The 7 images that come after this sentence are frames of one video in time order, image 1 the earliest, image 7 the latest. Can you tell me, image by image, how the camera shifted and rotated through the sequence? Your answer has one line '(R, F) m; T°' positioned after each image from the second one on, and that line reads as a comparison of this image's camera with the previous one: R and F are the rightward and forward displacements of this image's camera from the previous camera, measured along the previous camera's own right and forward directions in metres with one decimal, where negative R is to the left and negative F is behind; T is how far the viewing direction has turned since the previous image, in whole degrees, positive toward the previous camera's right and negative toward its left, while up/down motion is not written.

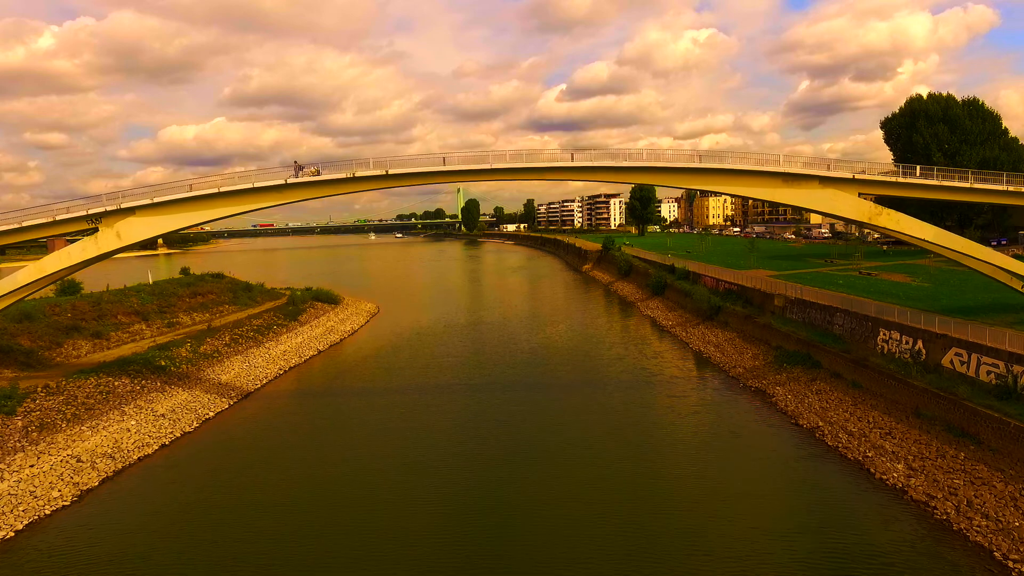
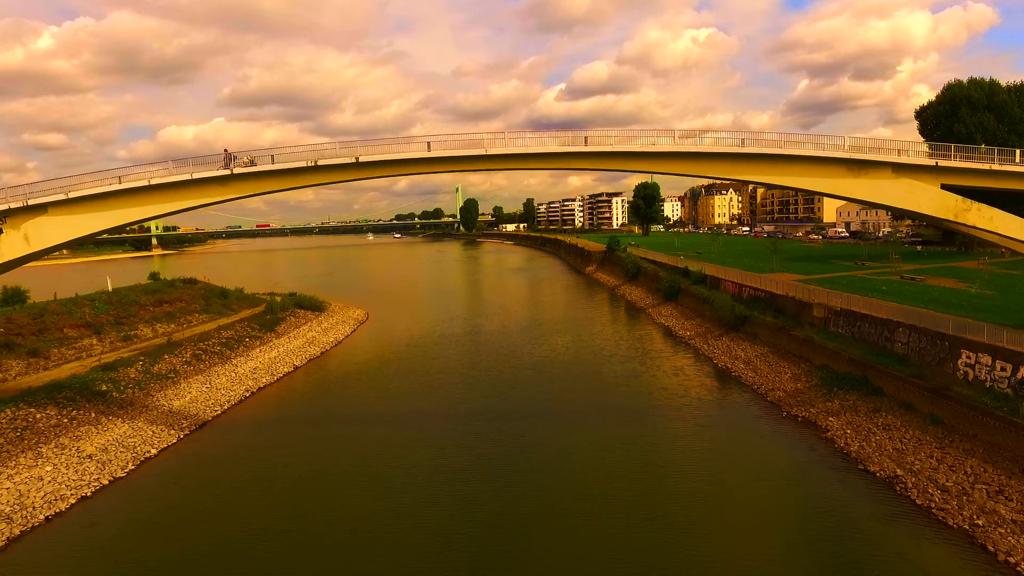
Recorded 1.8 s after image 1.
(0.0, +2.4) m; 0°
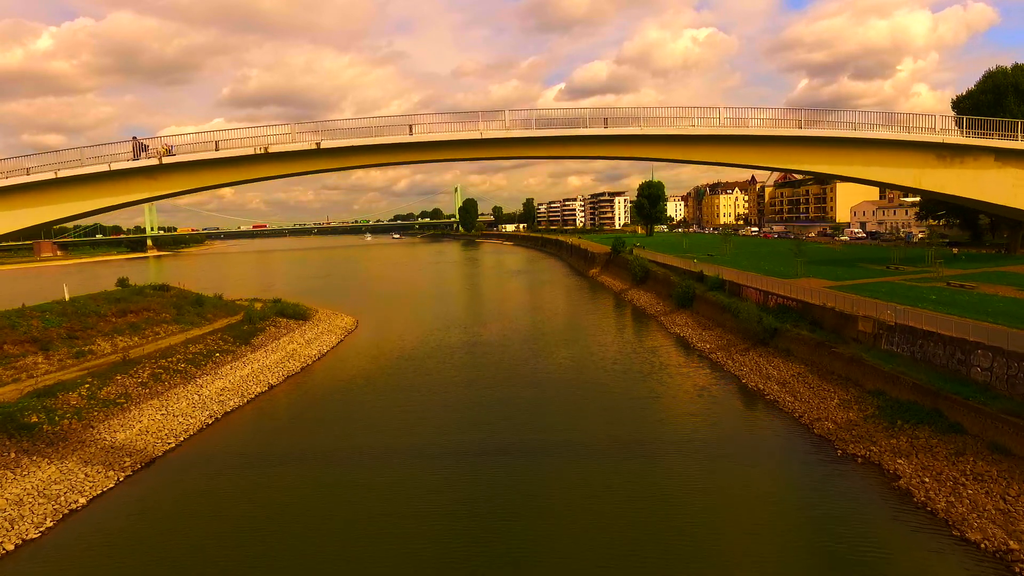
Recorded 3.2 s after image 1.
(0.0, +2.1) m; 0°
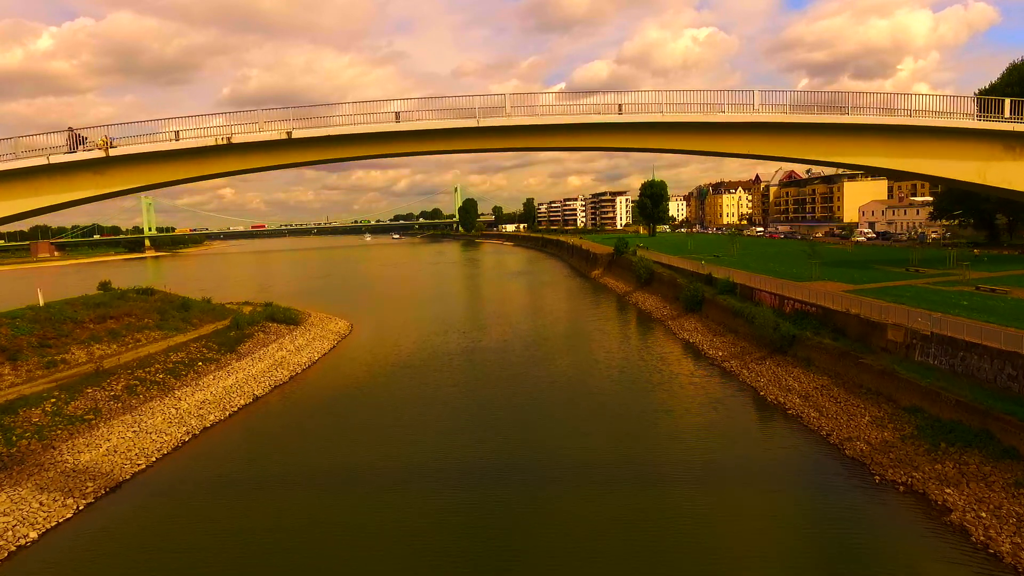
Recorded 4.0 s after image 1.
(0.0, +1.1) m; 0°
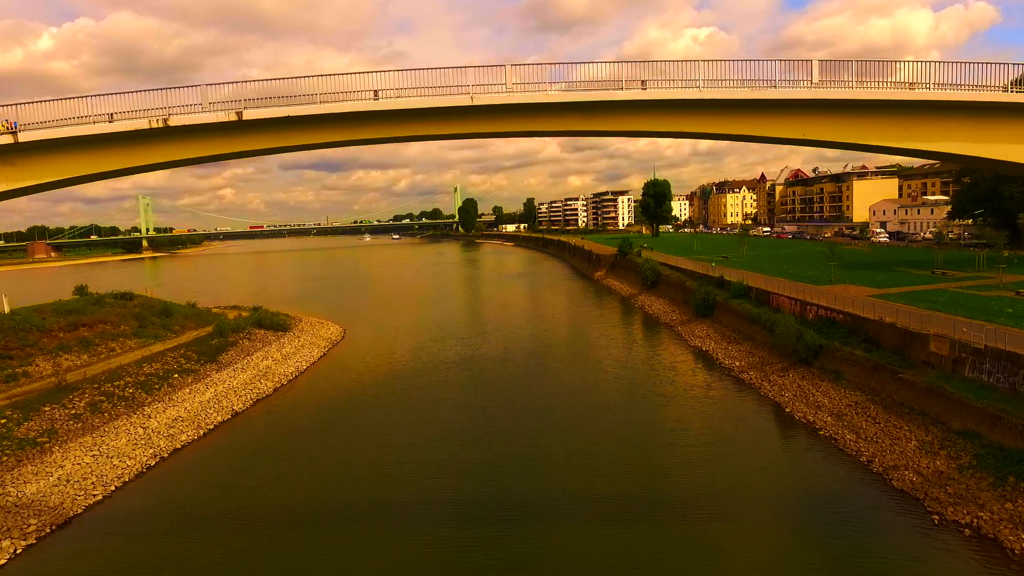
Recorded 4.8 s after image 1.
(0.0, +1.3) m; 0°
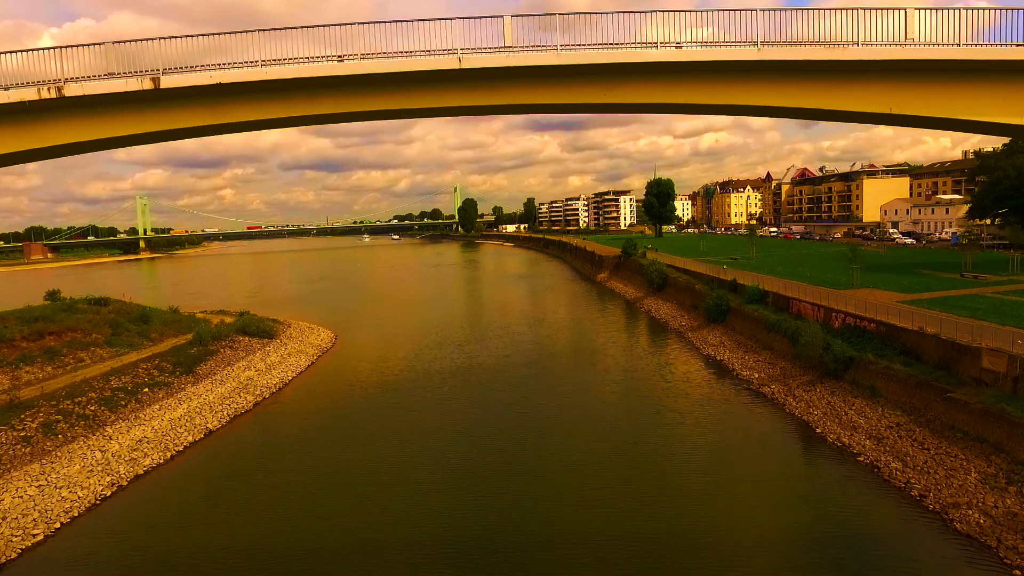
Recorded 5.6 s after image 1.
(0.0, +1.3) m; 0°
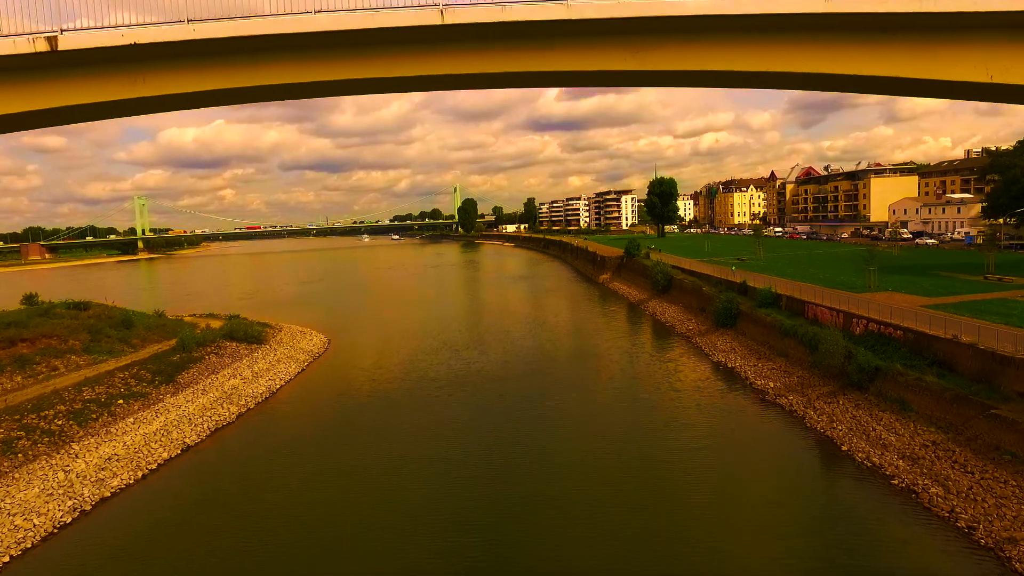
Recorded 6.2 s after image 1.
(0.0, +0.9) m; 0°
